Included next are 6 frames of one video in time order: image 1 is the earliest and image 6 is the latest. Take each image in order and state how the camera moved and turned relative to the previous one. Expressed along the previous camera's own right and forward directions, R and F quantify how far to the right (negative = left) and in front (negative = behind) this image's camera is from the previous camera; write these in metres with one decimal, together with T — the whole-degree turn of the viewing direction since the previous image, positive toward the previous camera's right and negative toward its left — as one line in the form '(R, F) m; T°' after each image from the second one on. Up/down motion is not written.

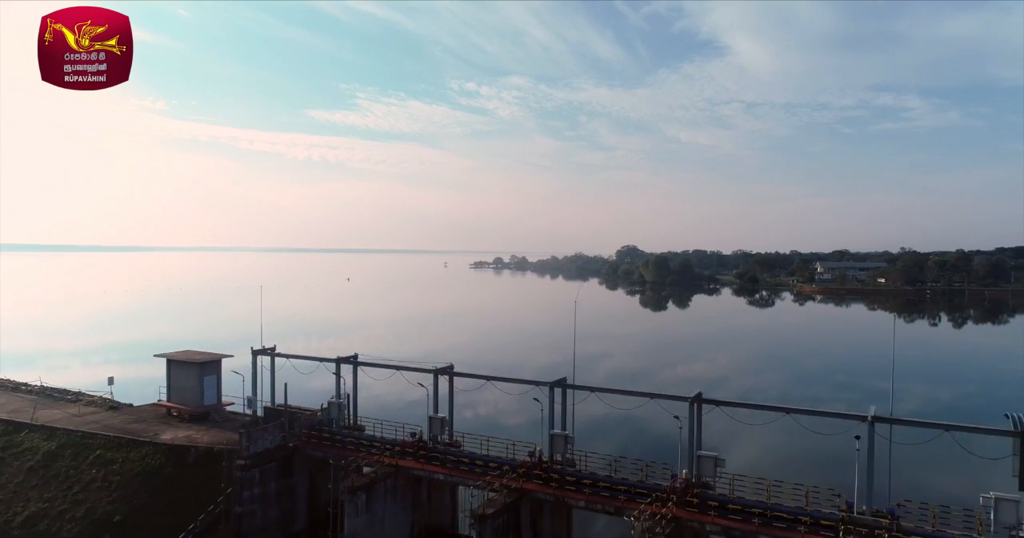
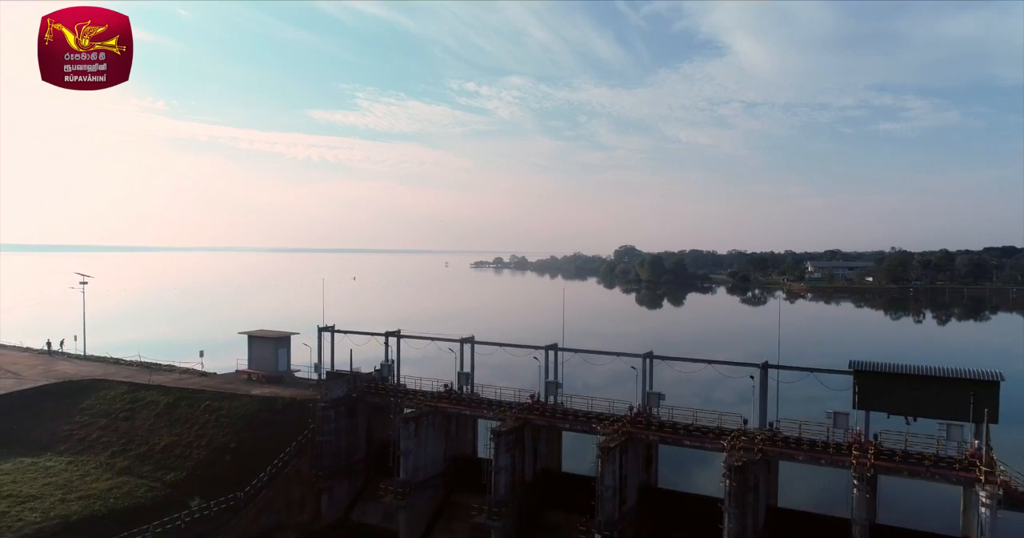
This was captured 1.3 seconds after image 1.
(-0.3, -7.0) m; 0°
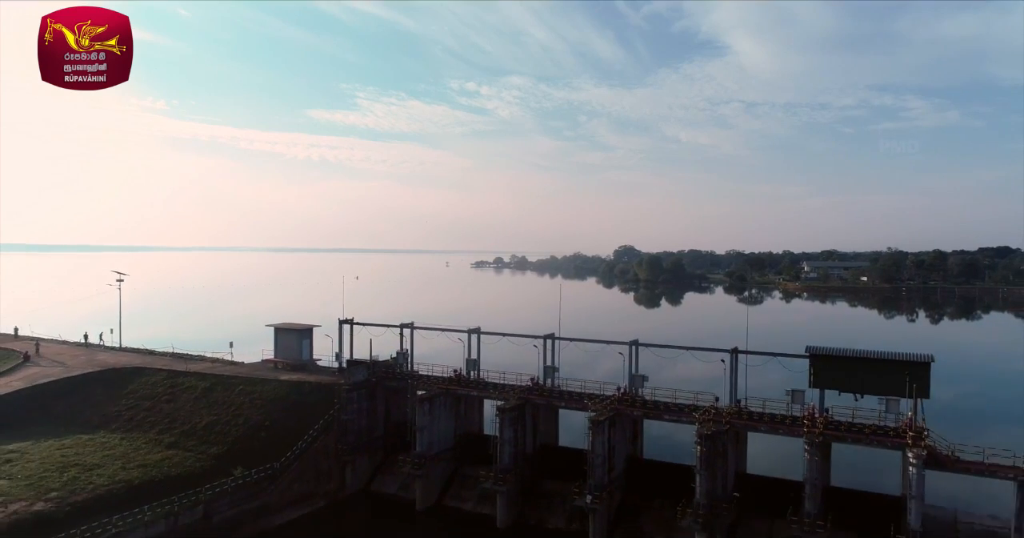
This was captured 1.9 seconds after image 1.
(-0.1, -3.3) m; 0°
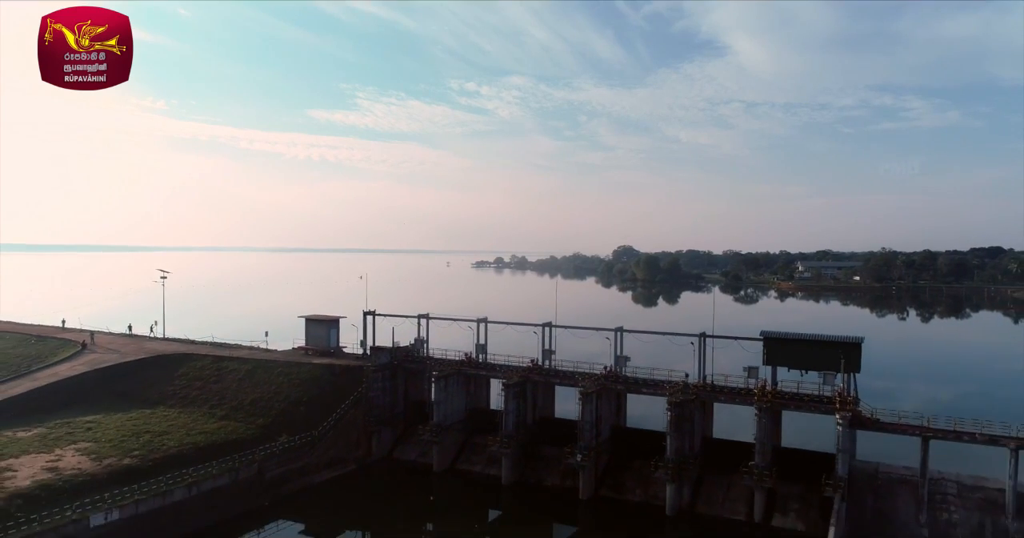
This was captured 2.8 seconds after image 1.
(-0.2, -4.8) m; 0°
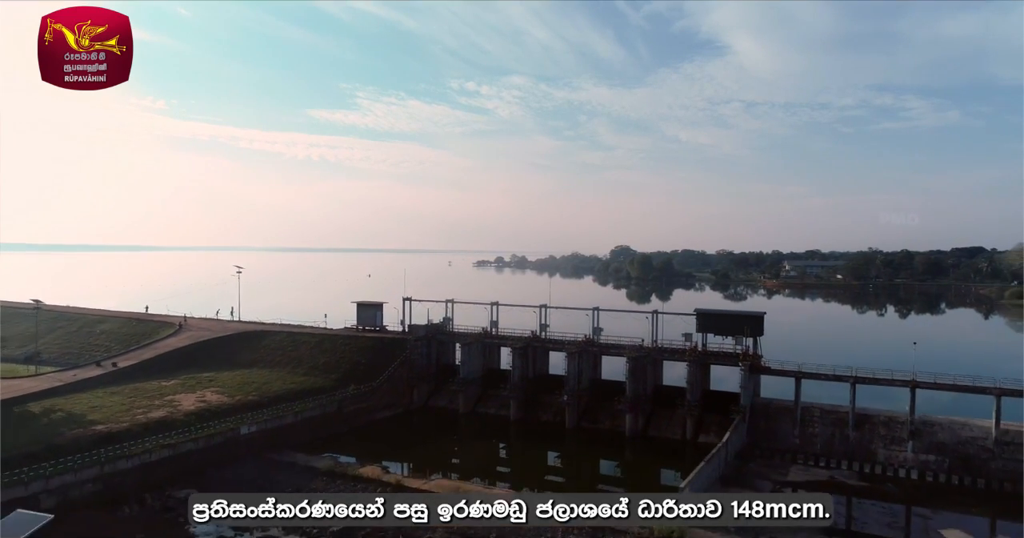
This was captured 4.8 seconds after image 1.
(-0.4, -11.6) m; 0°
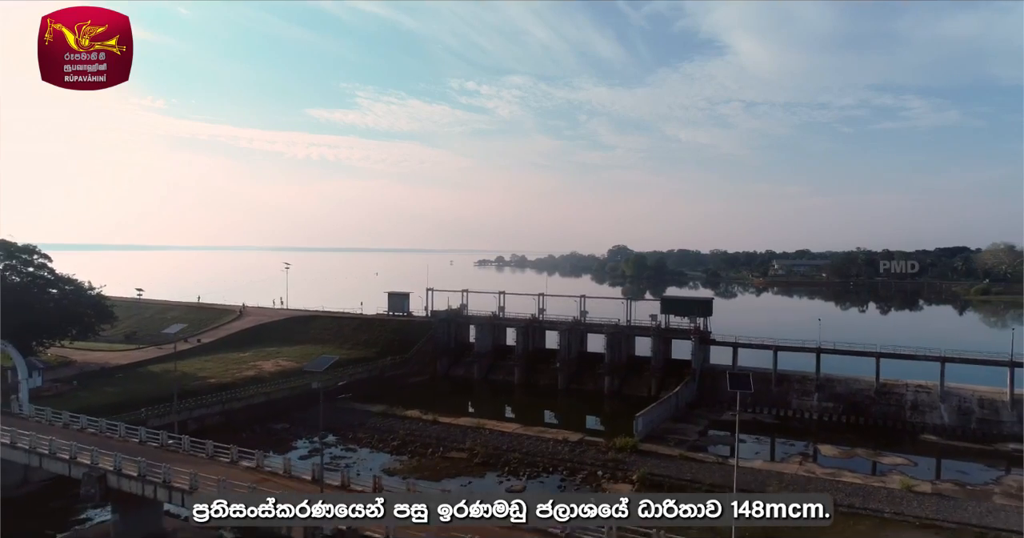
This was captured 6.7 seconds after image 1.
(-0.4, -11.1) m; 0°
